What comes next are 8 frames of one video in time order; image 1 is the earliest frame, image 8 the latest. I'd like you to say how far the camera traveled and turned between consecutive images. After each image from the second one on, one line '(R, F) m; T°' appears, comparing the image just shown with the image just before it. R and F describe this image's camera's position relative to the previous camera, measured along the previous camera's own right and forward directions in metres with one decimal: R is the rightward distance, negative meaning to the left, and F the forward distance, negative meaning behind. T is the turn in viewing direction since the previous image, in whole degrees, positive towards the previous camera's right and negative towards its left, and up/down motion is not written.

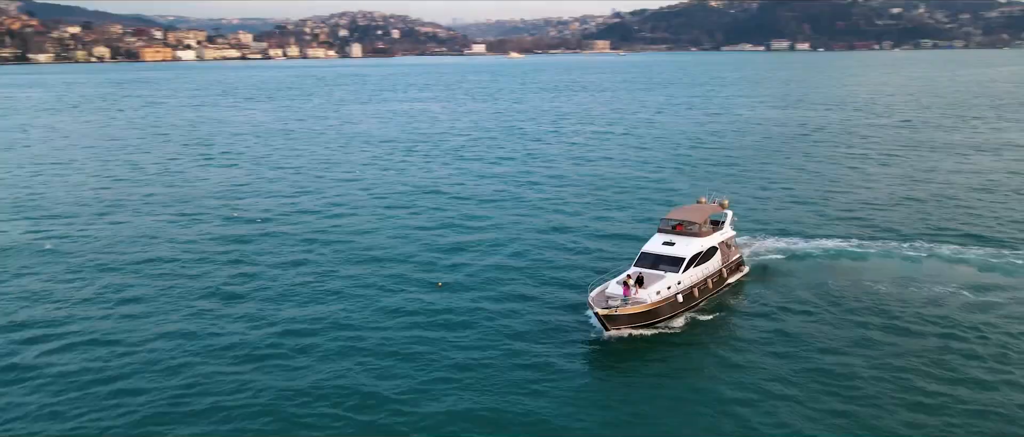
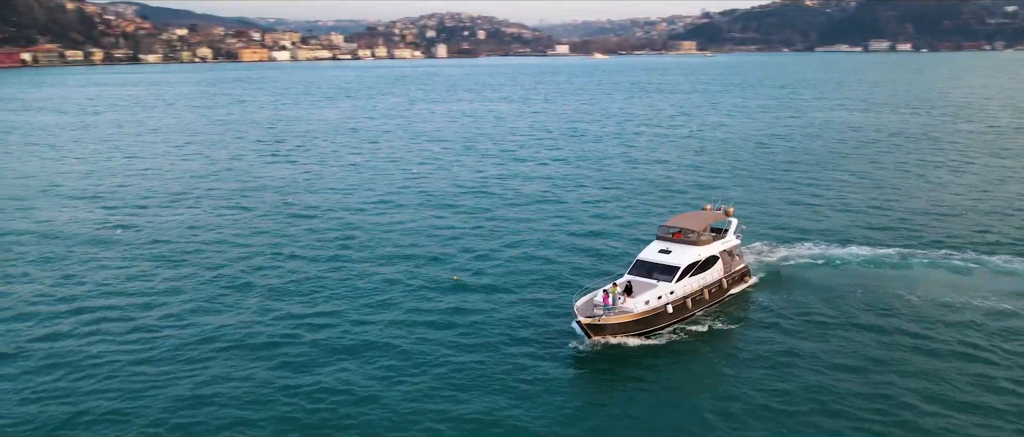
(+1.0, +0.2) m; -5°
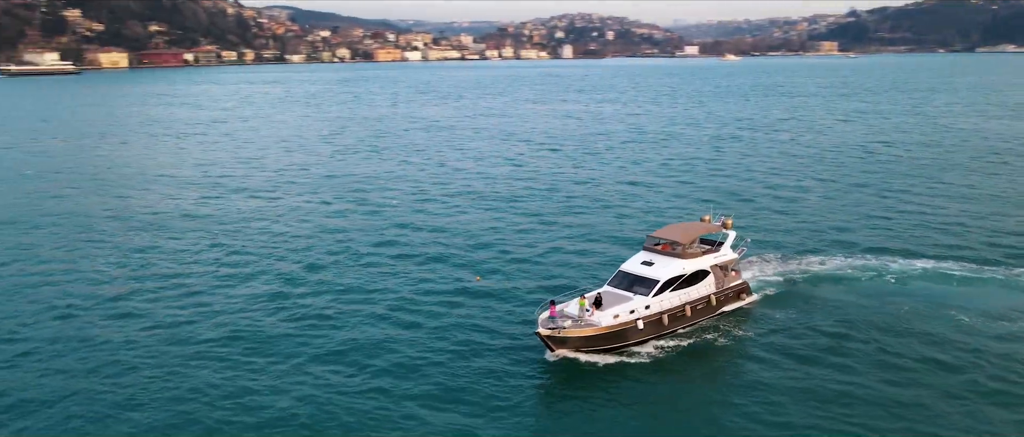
(+1.6, +0.4) m; -7°
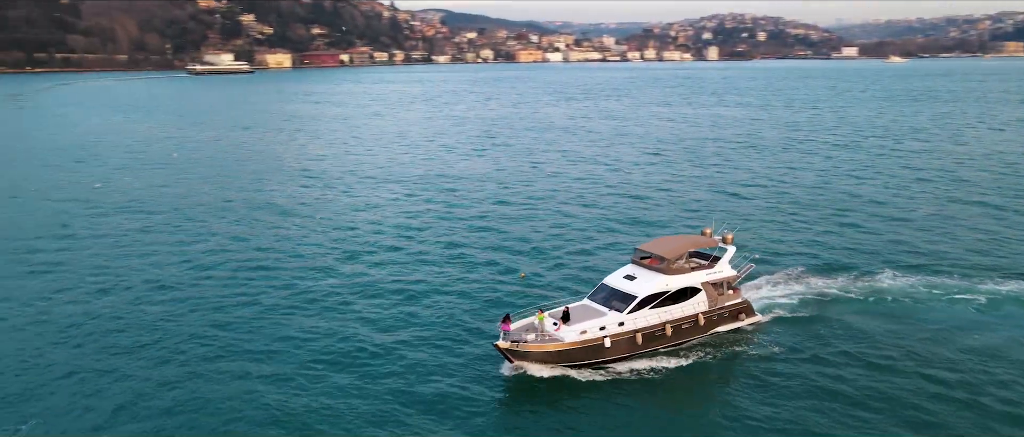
(+1.8, +0.5) m; -9°
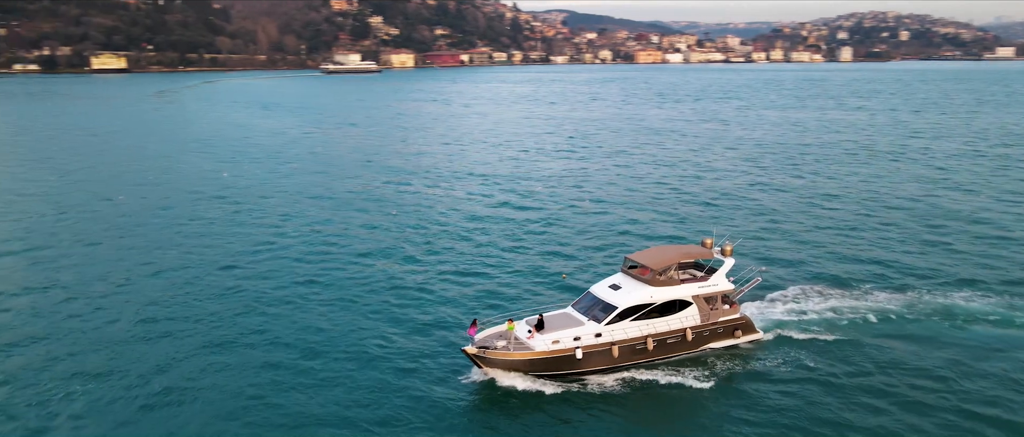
(+1.4, +0.3) m; -8°
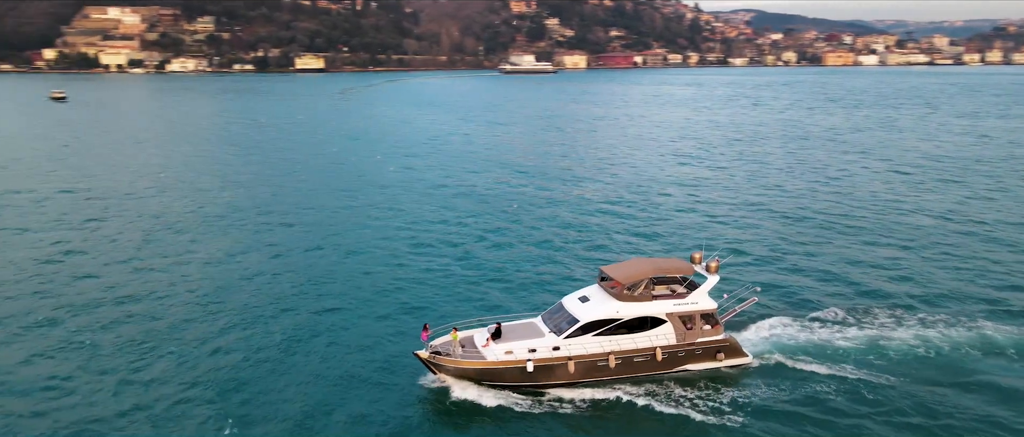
(+1.9, +0.4) m; -11°
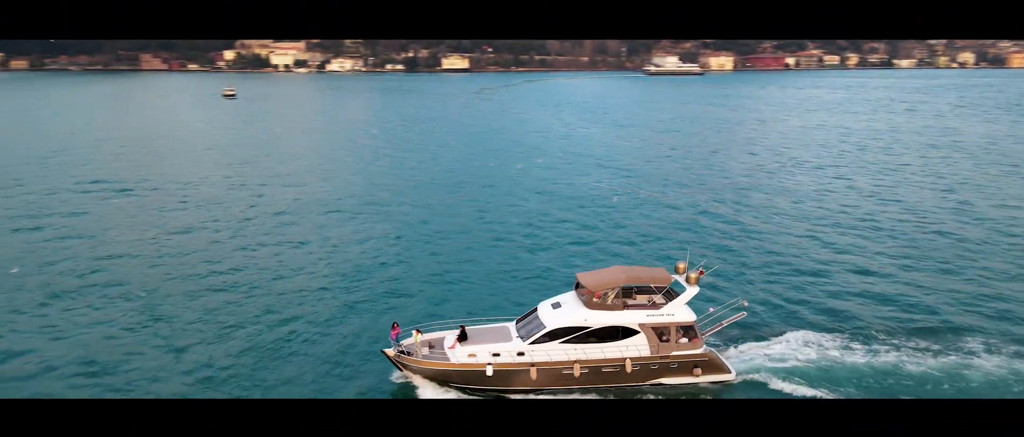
(+1.5, +0.2) m; -8°
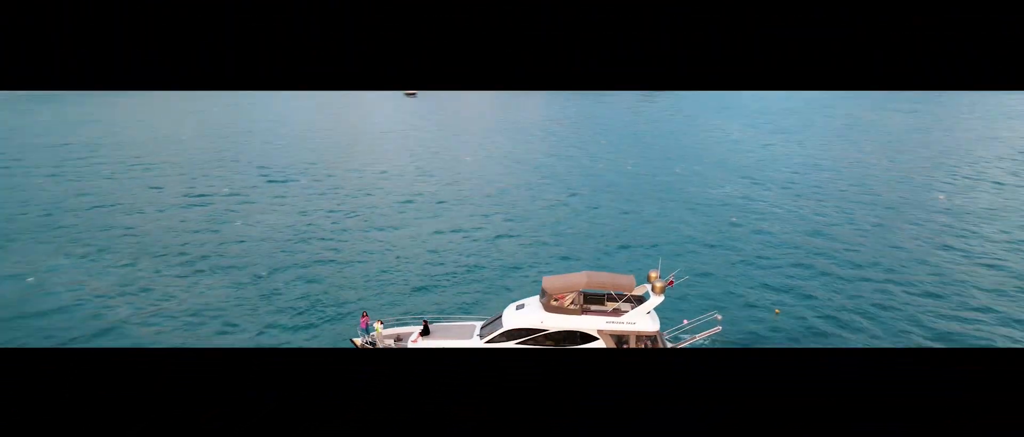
(+1.8, +0.2) m; -10°
